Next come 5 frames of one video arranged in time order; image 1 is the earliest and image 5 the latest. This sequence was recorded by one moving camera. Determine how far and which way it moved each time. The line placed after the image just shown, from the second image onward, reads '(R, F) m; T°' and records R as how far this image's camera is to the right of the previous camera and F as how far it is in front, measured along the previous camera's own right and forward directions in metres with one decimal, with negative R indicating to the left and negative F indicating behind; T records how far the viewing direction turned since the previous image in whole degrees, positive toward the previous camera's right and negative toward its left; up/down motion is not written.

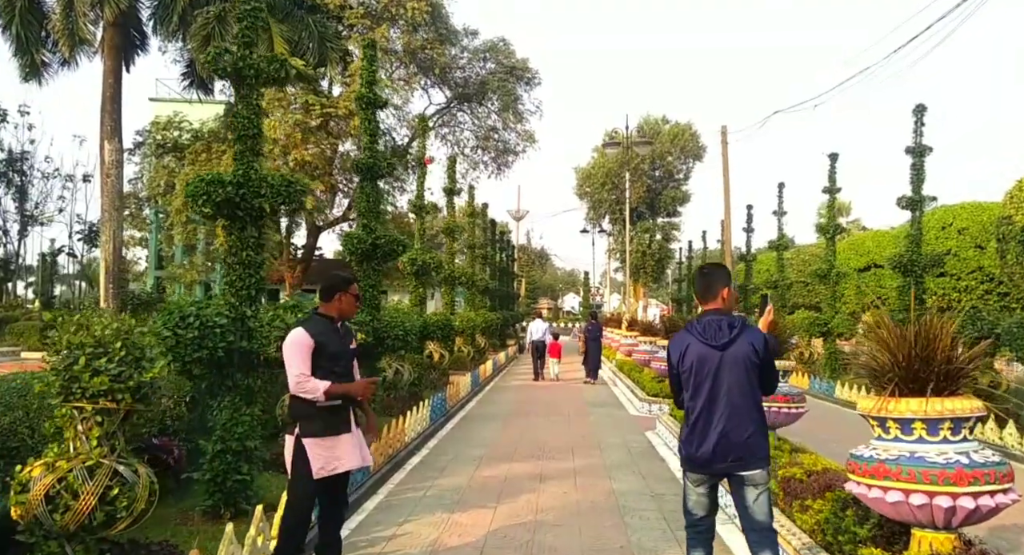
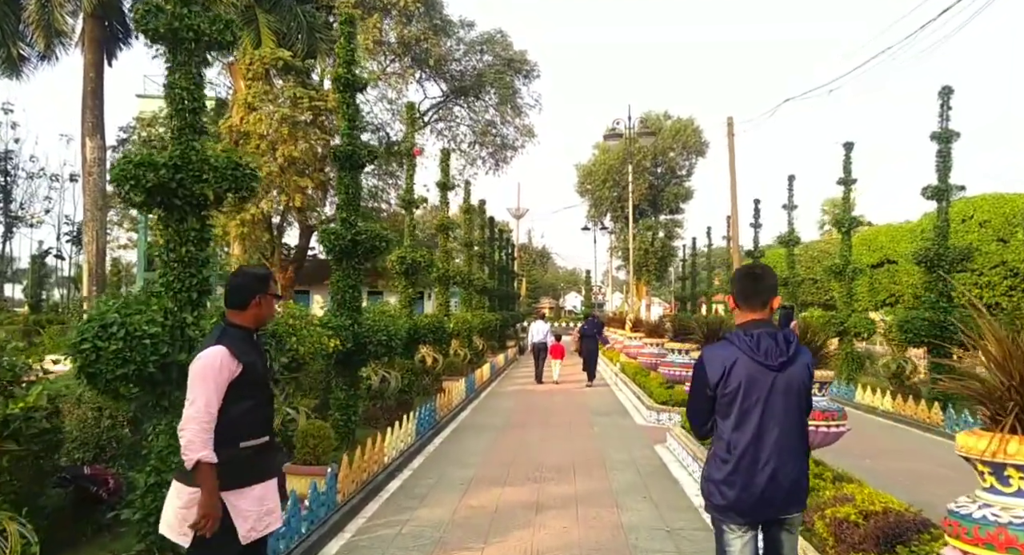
(+0.1, +1.0) m; 0°
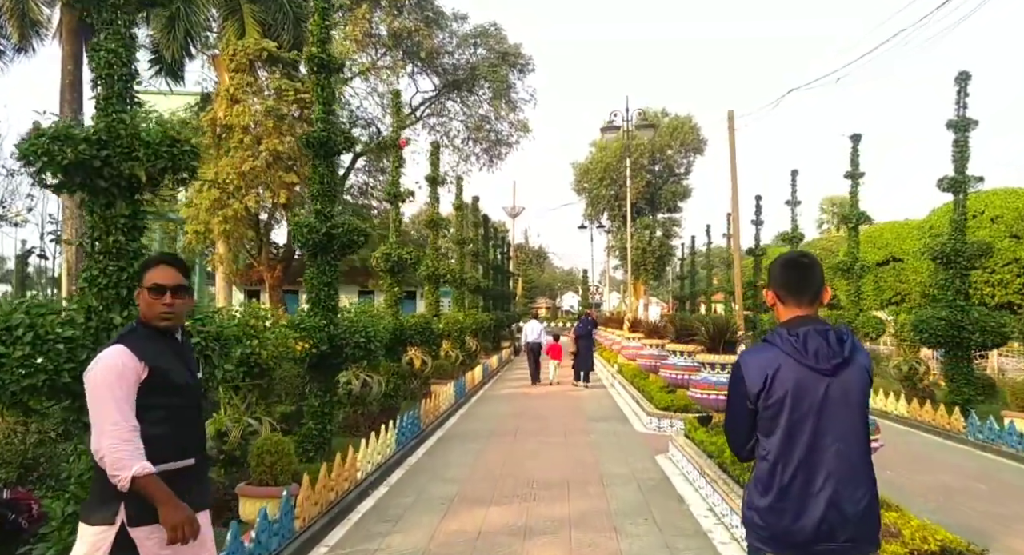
(+0.1, +0.7) m; 0°
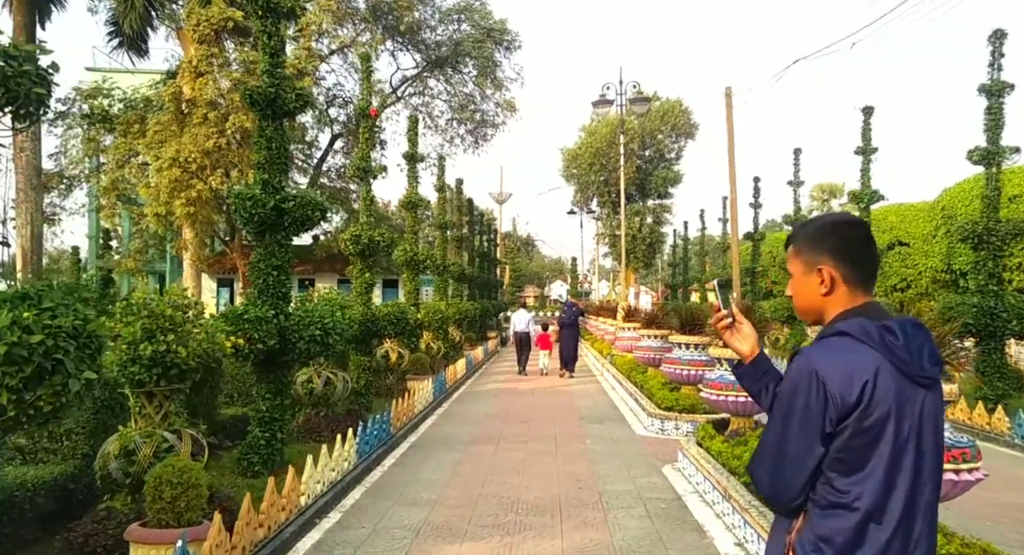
(+0.1, +1.3) m; +1°
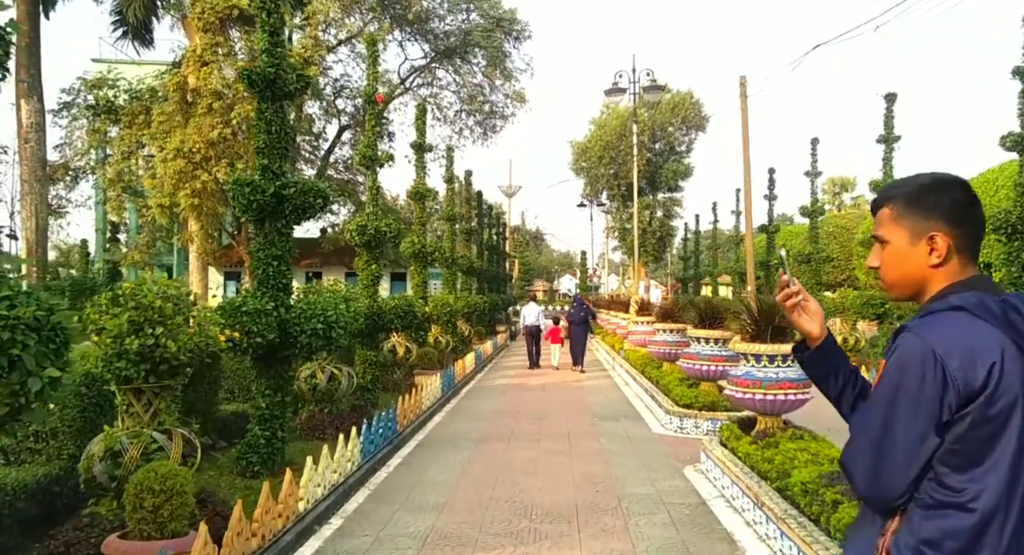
(0.0, +0.4) m; -1°
